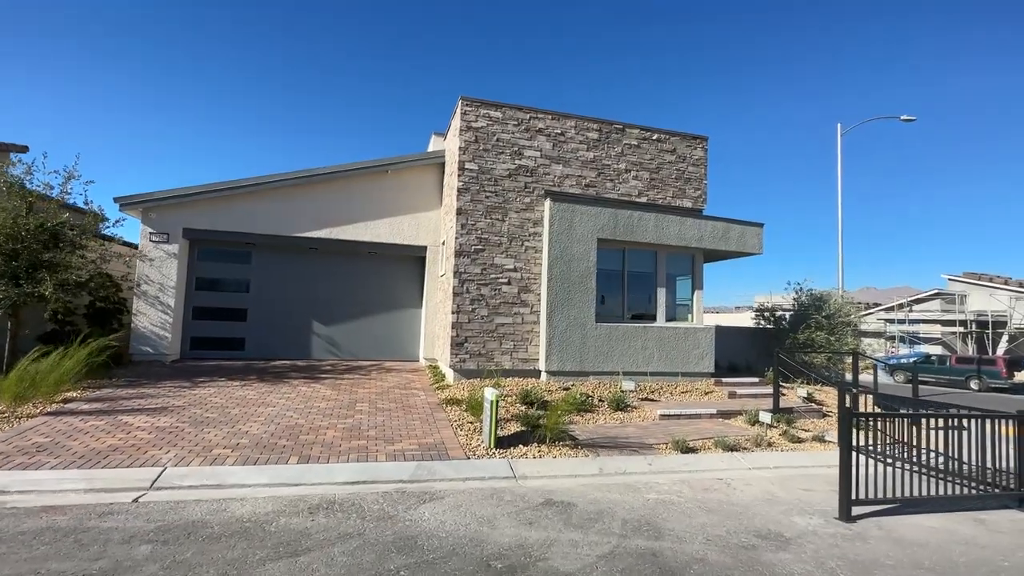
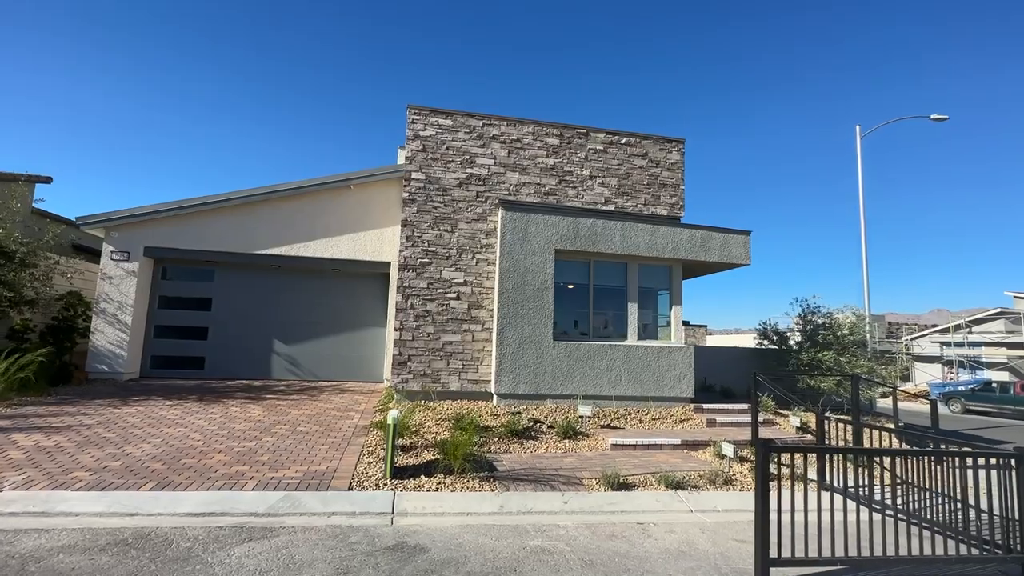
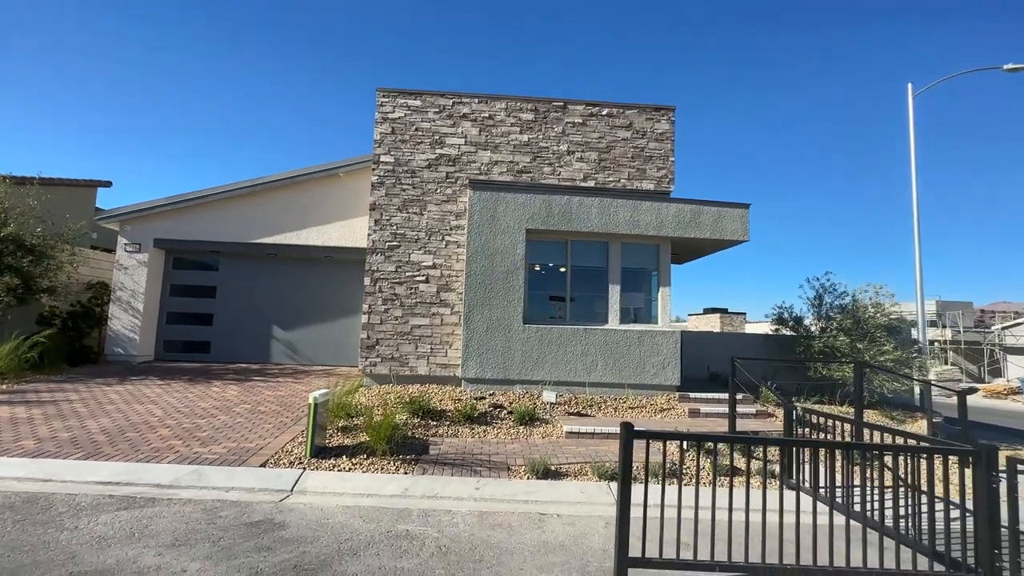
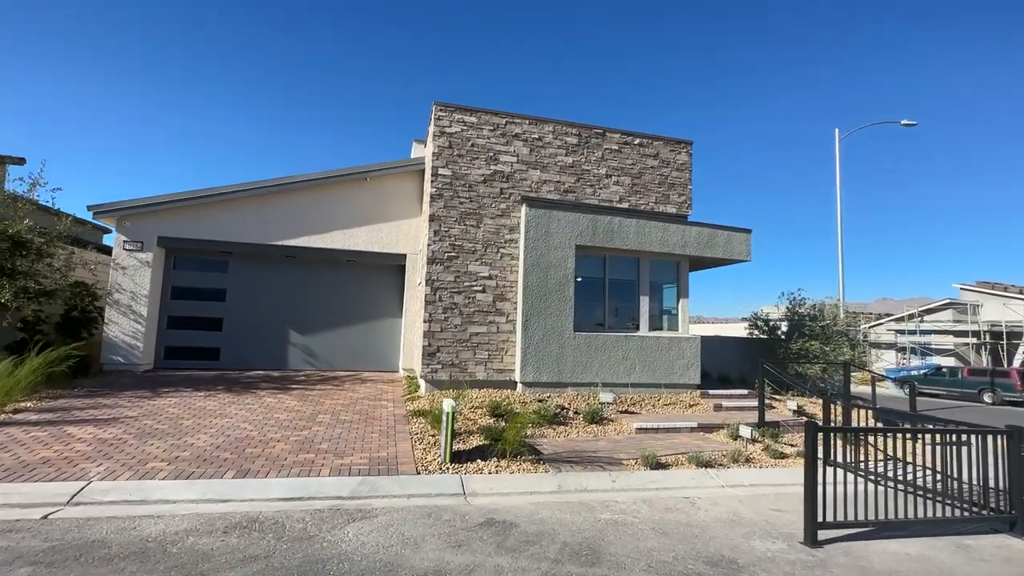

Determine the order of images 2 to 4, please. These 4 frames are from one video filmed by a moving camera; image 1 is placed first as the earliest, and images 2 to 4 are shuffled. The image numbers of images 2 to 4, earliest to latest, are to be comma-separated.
4, 2, 3
